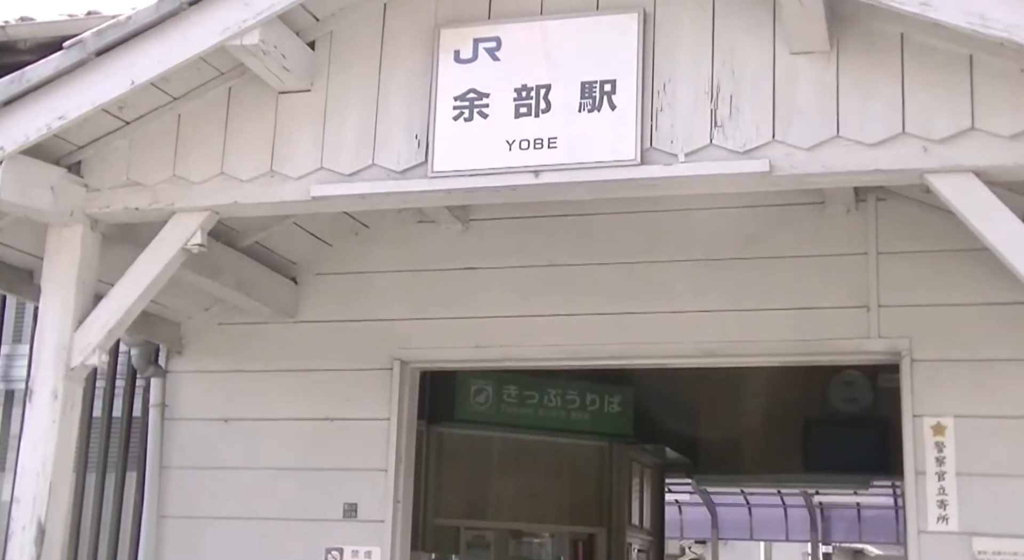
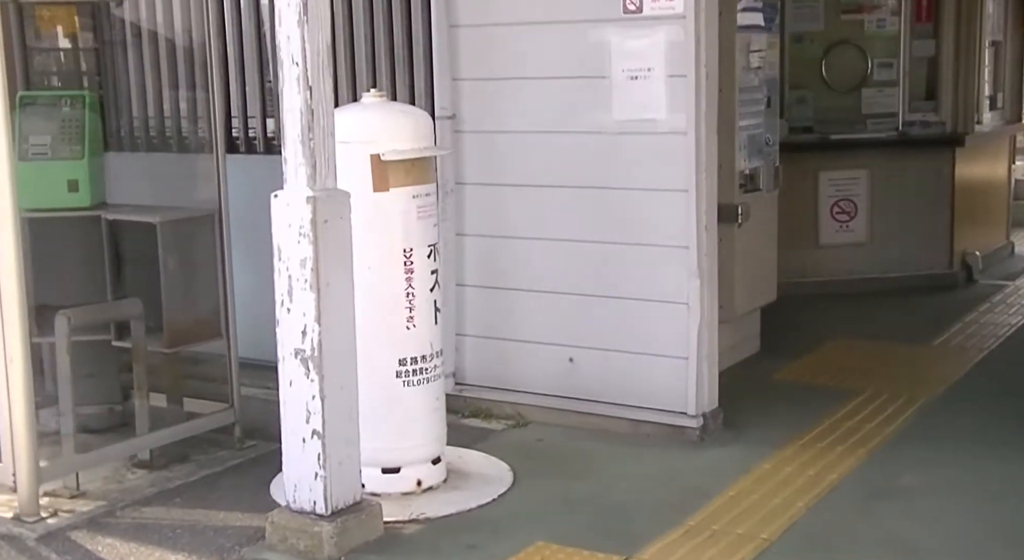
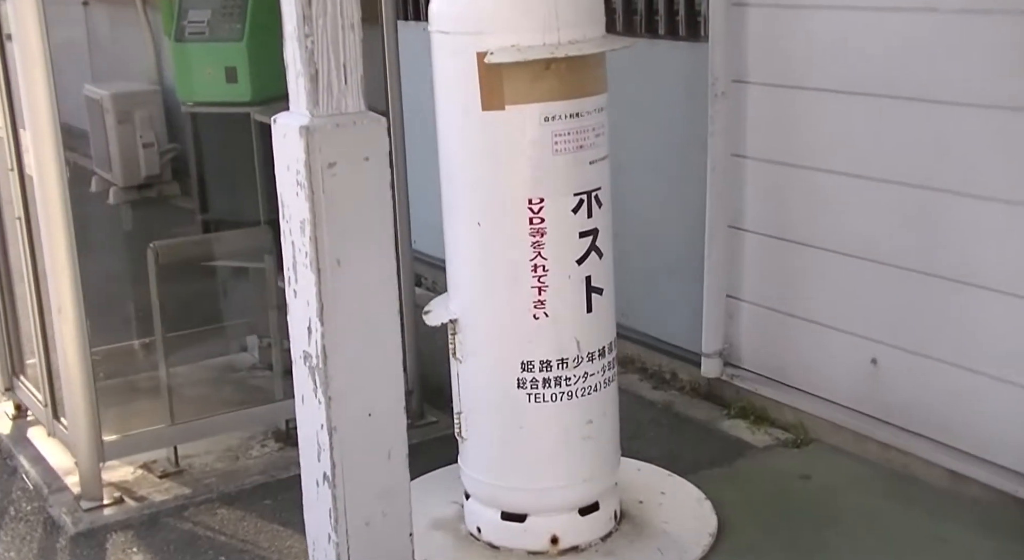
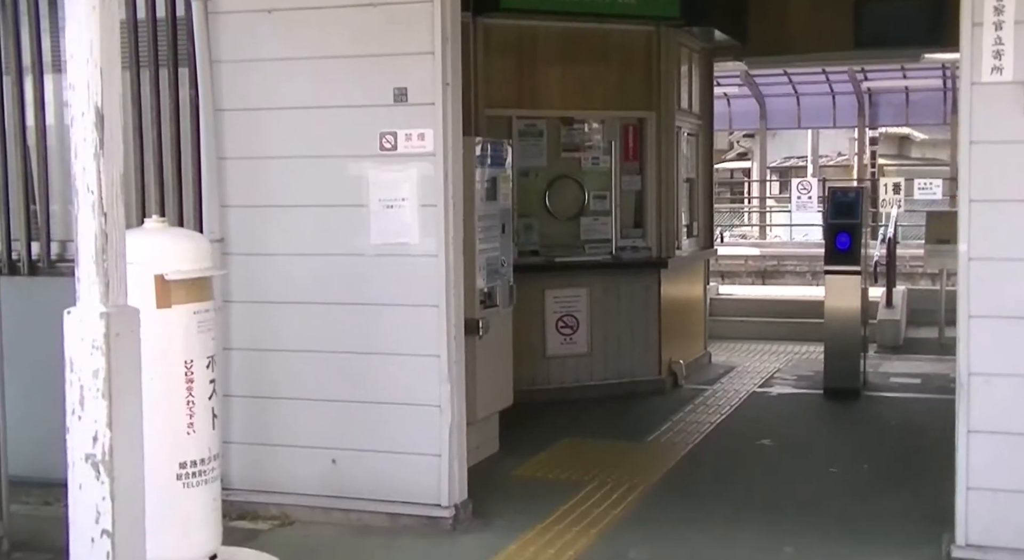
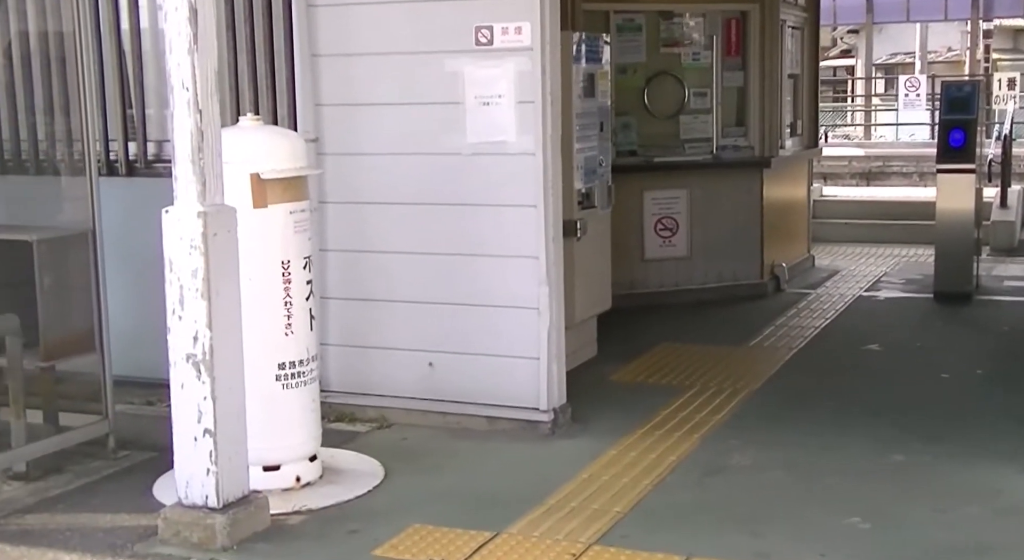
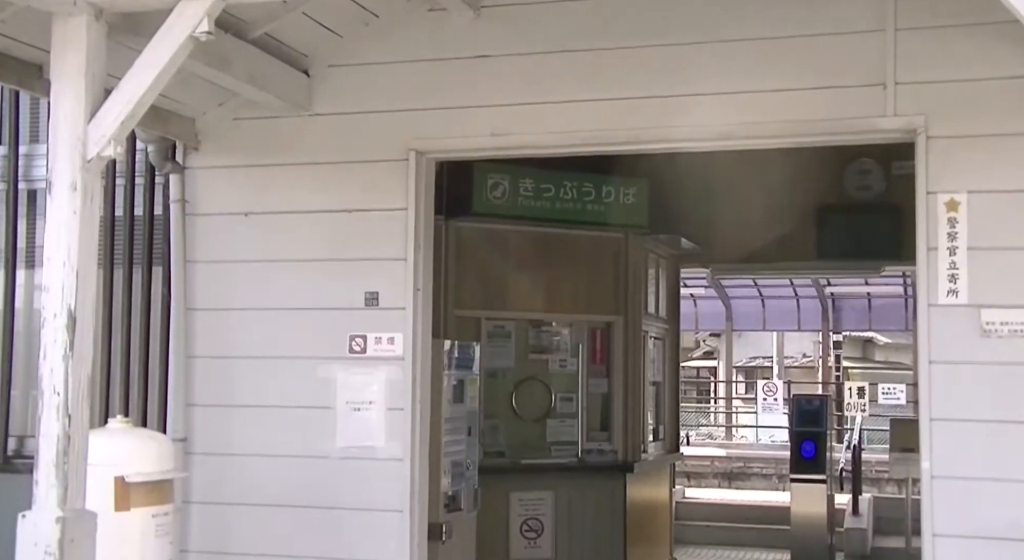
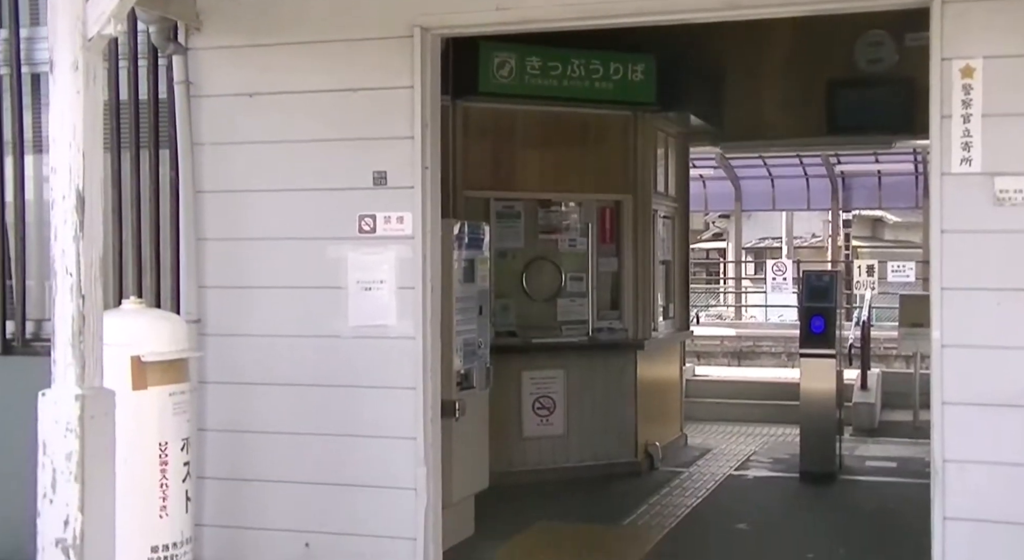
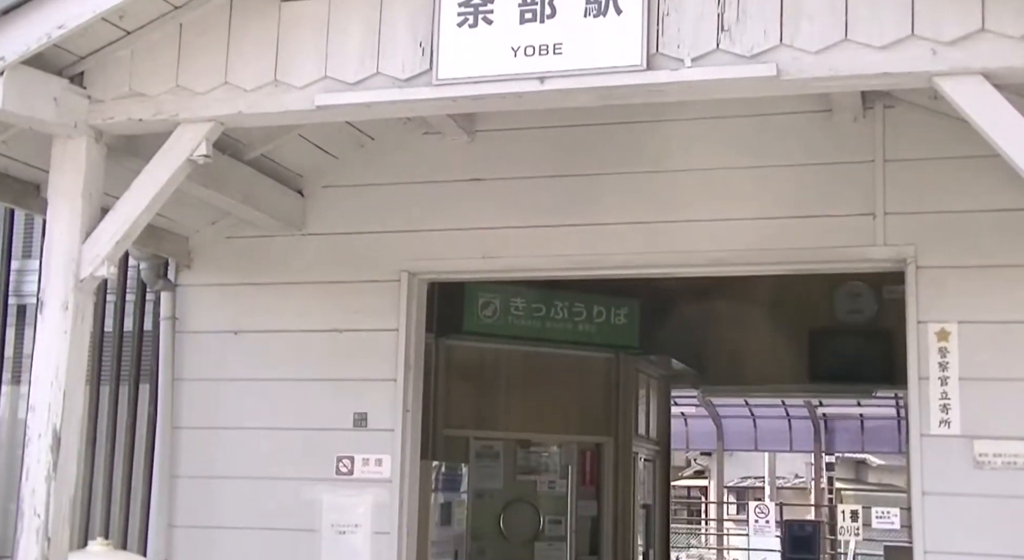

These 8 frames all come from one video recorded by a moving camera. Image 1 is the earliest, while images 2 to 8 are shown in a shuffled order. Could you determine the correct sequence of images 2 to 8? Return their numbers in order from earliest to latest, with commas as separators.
8, 6, 7, 4, 5, 2, 3
